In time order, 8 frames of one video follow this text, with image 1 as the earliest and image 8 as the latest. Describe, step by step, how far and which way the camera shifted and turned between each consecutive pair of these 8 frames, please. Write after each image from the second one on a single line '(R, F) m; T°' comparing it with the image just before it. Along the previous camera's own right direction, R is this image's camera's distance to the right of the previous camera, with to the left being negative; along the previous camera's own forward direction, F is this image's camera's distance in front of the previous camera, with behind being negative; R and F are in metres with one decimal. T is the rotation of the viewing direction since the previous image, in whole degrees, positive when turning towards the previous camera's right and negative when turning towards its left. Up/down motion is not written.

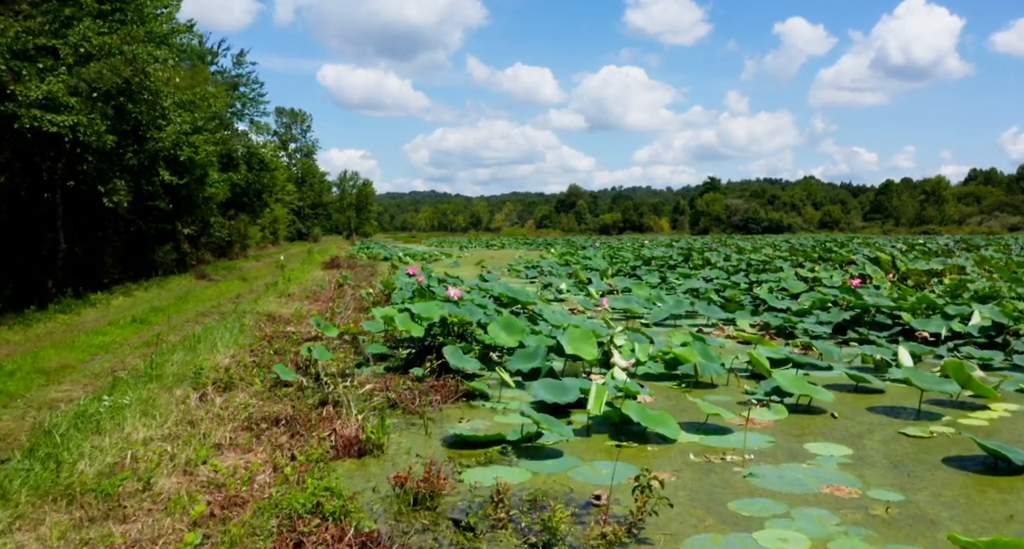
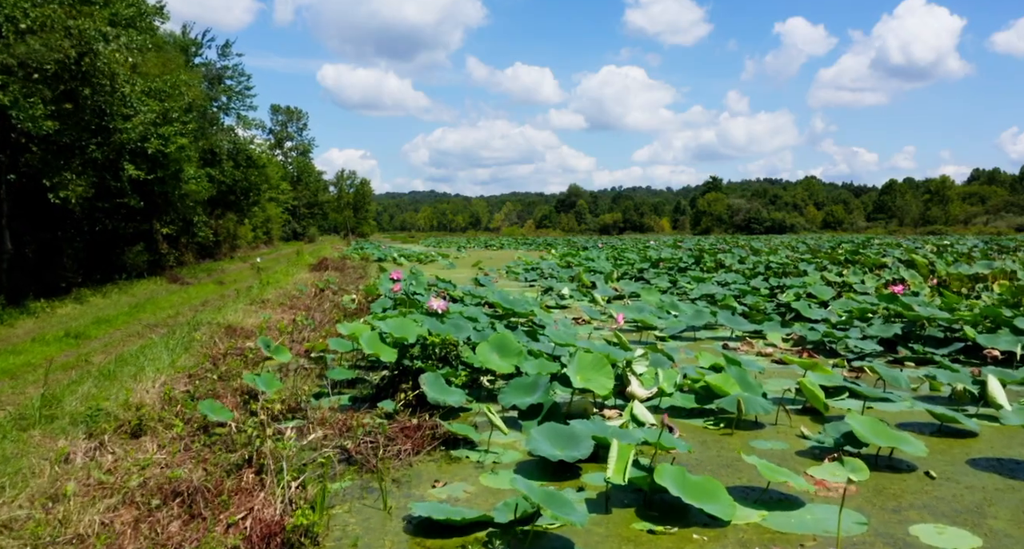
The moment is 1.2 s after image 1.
(0.0, +1.1) m; 0°
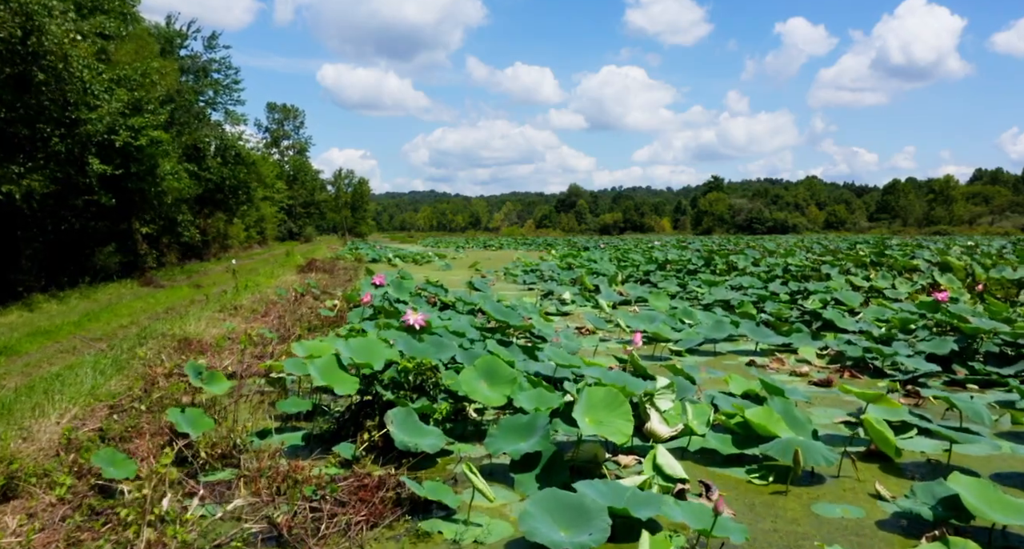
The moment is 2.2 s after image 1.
(0.0, +1.0) m; 0°
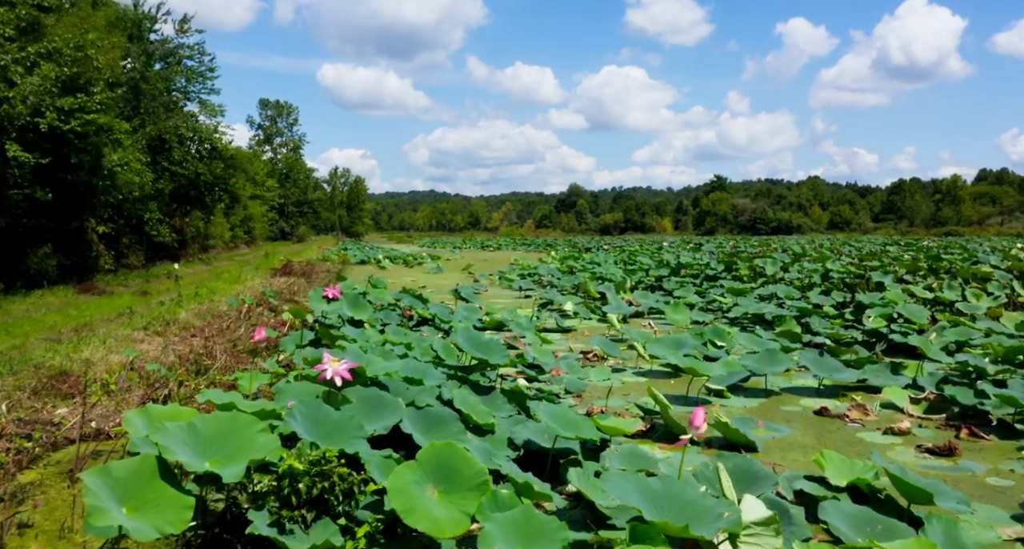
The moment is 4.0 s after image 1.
(+0.1, +1.7) m; 0°
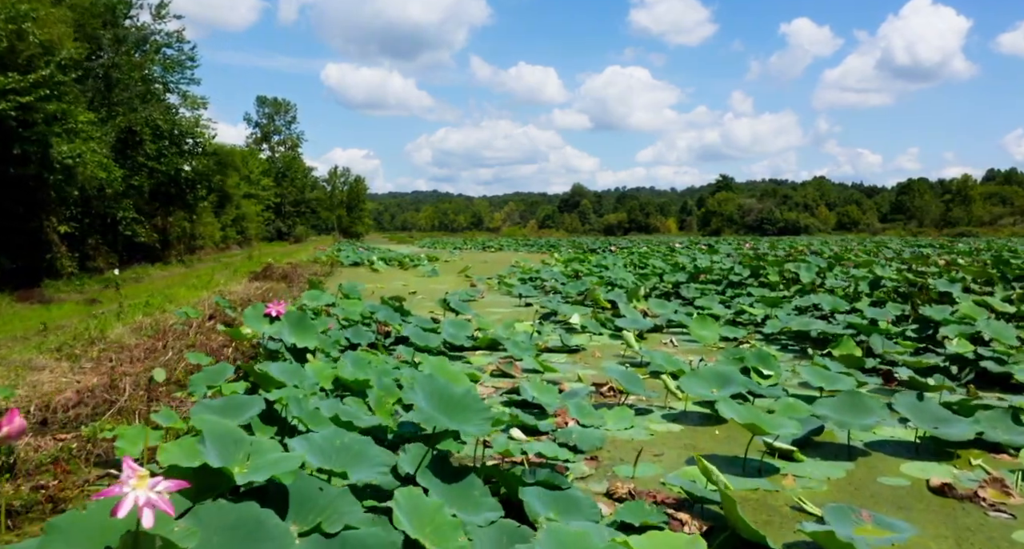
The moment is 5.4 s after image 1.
(+0.1, +1.4) m; 0°
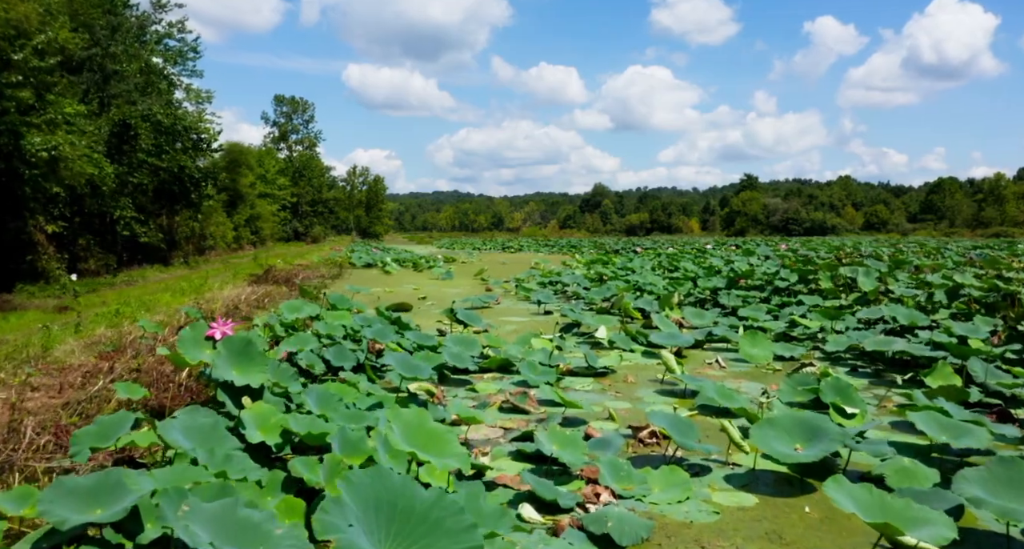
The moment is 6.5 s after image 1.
(0.0, +1.1) m; -1°
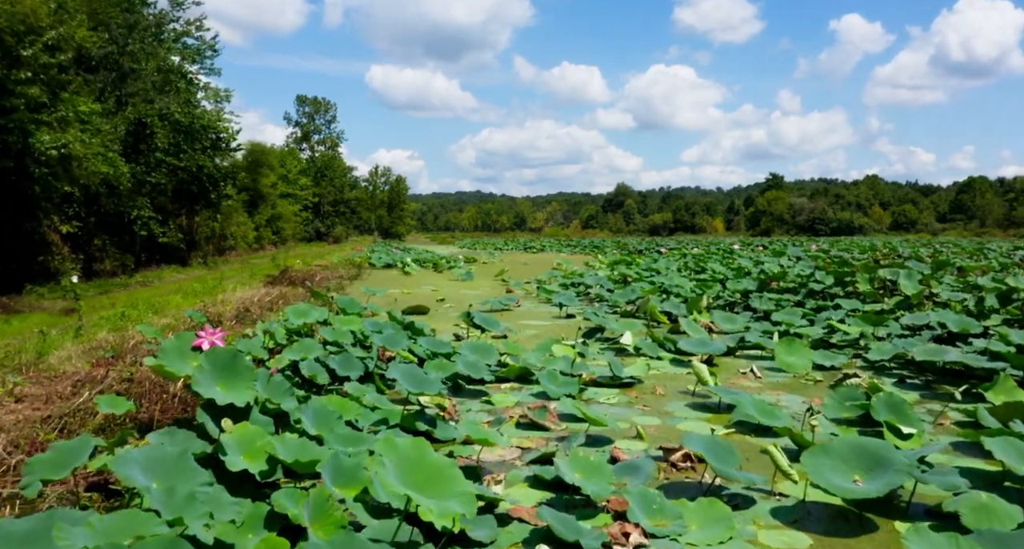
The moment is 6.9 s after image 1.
(0.0, +0.4) m; -1°
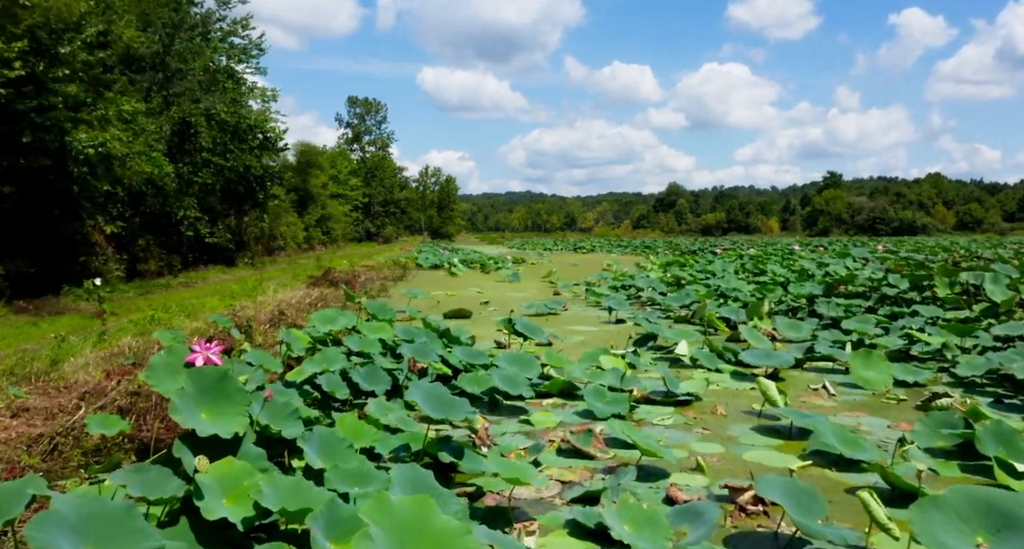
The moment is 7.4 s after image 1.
(0.0, +0.5) m; -3°
